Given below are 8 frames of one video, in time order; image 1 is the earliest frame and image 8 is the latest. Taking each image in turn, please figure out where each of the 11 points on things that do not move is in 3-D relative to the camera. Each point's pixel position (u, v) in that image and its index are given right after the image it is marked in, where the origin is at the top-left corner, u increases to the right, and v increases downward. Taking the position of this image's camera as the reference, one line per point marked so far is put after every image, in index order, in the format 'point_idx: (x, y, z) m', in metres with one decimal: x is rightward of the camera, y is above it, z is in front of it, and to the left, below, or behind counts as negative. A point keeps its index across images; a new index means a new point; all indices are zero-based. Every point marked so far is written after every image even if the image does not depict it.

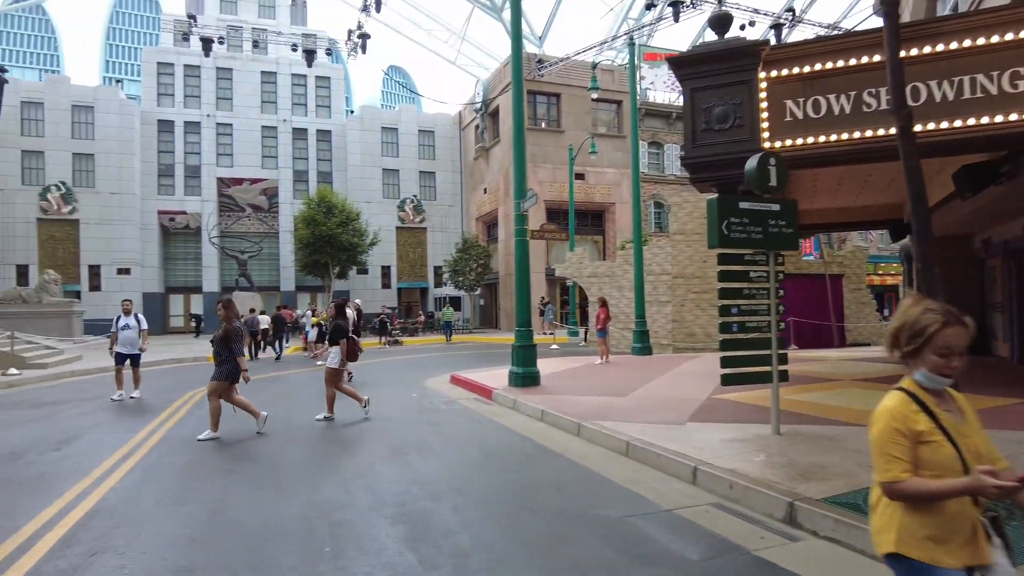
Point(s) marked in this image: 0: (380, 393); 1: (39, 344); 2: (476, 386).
0: (-2.3, -1.8, +11.4) m
1: (-13.2, -1.5, +18.6) m
2: (-0.6, -1.6, +11.0) m
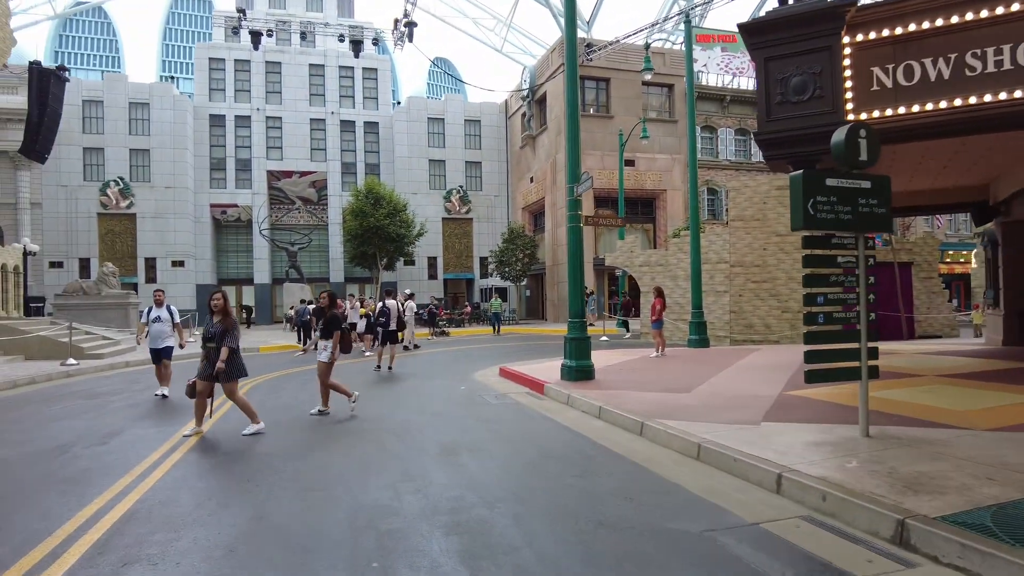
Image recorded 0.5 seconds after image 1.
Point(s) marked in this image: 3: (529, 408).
0: (-1.4, -1.6, +11.1) m
1: (-11.8, -1.3, +19.0) m
2: (+0.2, -1.4, +10.6) m
3: (+0.2, -1.5, +8.6) m
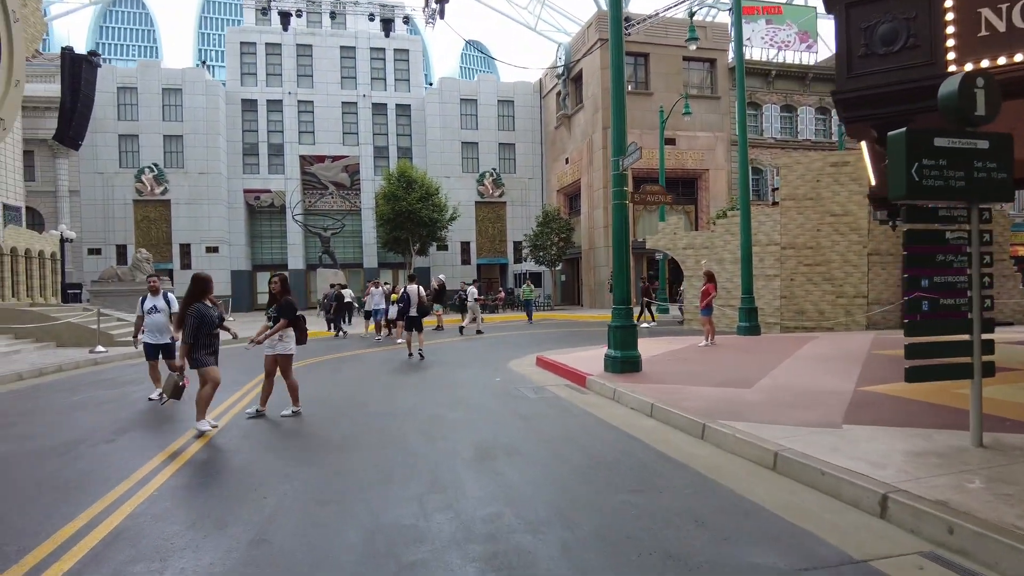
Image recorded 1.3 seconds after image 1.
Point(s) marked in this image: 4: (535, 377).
0: (-0.8, -1.4, +10.4) m
1: (-10.8, -0.9, +18.9) m
2: (+0.8, -1.2, +9.8) m
3: (+0.7, -1.3, +7.9) m
4: (+0.3, -1.3, +9.9) m
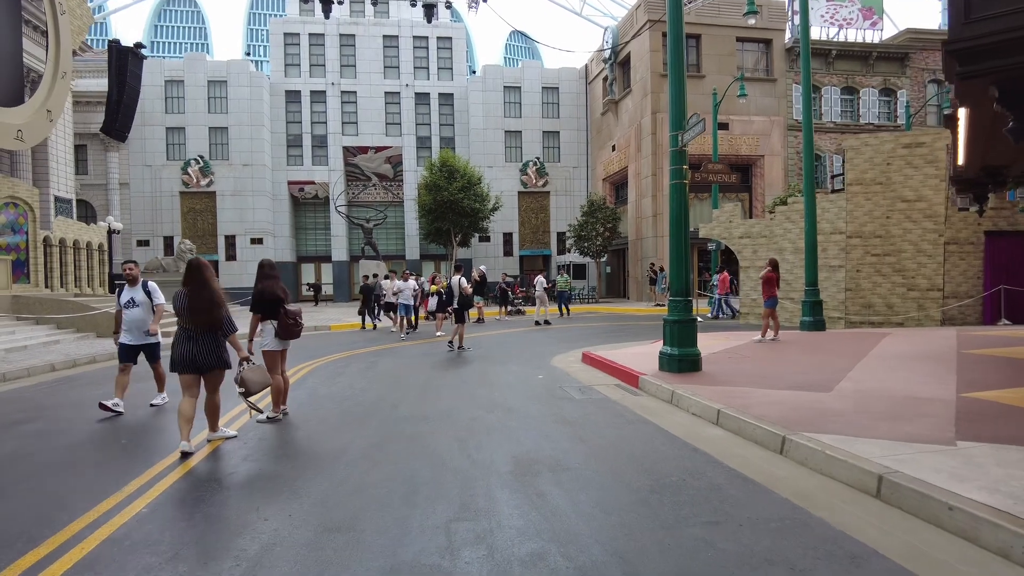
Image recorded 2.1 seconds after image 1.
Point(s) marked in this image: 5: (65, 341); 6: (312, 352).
0: (-0.2, -1.2, +9.7) m
1: (-9.6, -0.7, +18.8) m
2: (+1.4, -1.1, +9.0) m
3: (+1.2, -1.2, +7.0) m
4: (+0.9, -1.2, +9.1) m
5: (-9.6, -1.2, +14.4) m
6: (-3.8, -1.2, +12.8) m
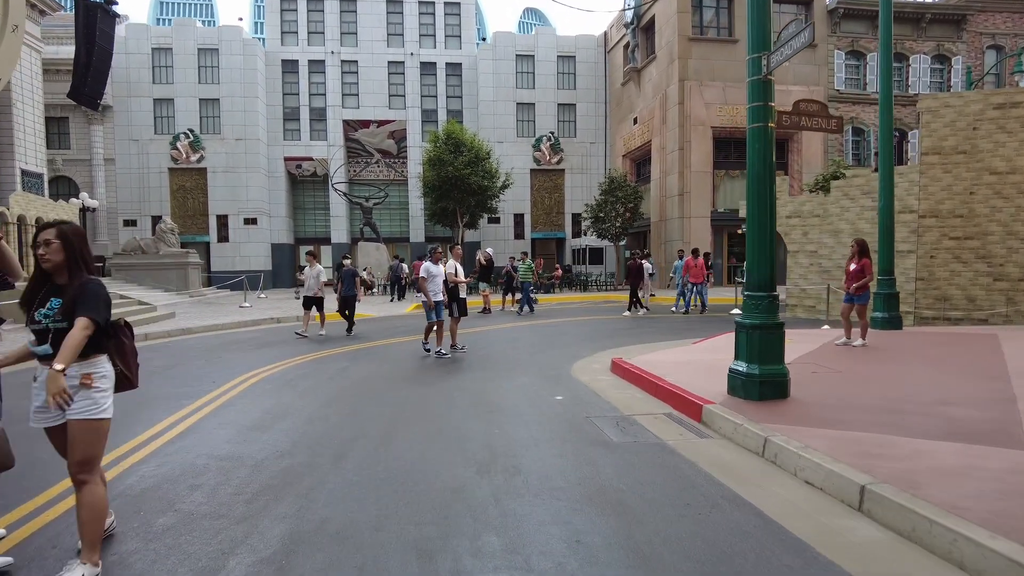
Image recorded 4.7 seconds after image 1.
0: (-0.1, -1.1, +7.3) m
1: (-9.4, -0.3, +16.5) m
2: (+1.5, -1.0, +6.5) m
3: (+1.2, -1.2, +4.6) m
4: (+1.0, -1.1, +6.6) m
5: (-9.4, -0.9, +12.1) m
6: (-3.6, -1.0, +10.5) m
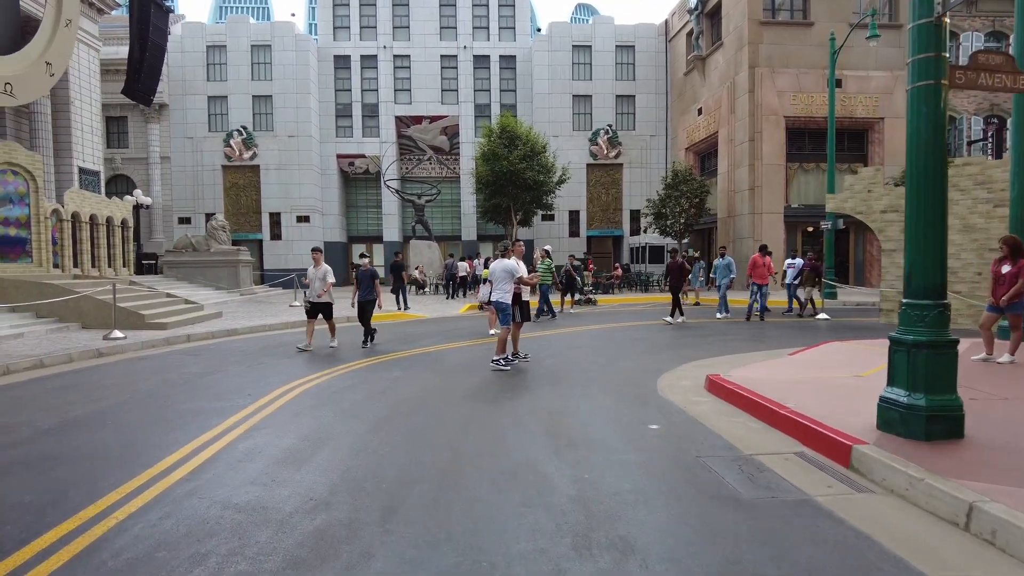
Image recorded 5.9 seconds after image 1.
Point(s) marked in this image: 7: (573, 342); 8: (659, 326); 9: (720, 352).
0: (+0.7, -1.1, +6.1) m
1: (-7.9, -0.2, +16.0) m
2: (+2.2, -1.0, +5.2) m
3: (+1.8, -1.2, +3.3) m
4: (+1.7, -1.1, +5.4) m
5: (-8.3, -0.8, +11.6) m
6: (-2.7, -1.0, +9.5) m
7: (+1.0, -0.9, +11.2) m
8: (+3.0, -0.8, +13.8) m
9: (+3.1, -0.9, +10.1) m
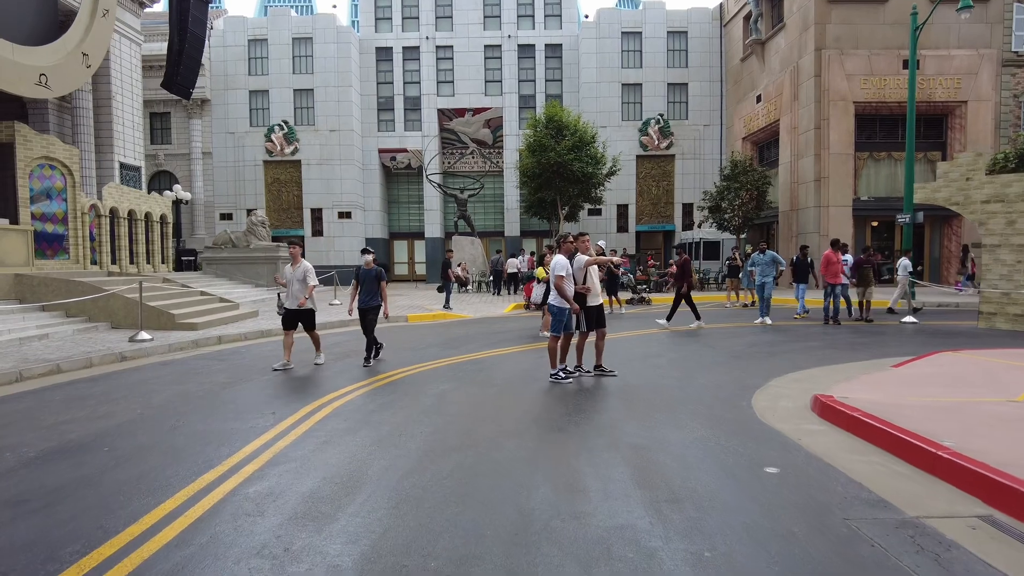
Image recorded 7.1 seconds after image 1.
0: (+1.2, -1.1, +4.9) m
1: (-6.8, -0.2, +15.3) m
2: (+2.6, -1.0, +4.0) m
3: (+2.1, -1.3, +2.1) m
4: (+2.2, -1.2, +4.1) m
5: (-7.4, -0.8, +11.0) m
6: (-1.9, -1.0, +8.5) m
7: (+1.9, -0.9, +10.0) m
8: (+4.0, -0.8, +12.5) m
9: (+3.9, -1.0, +8.8) m
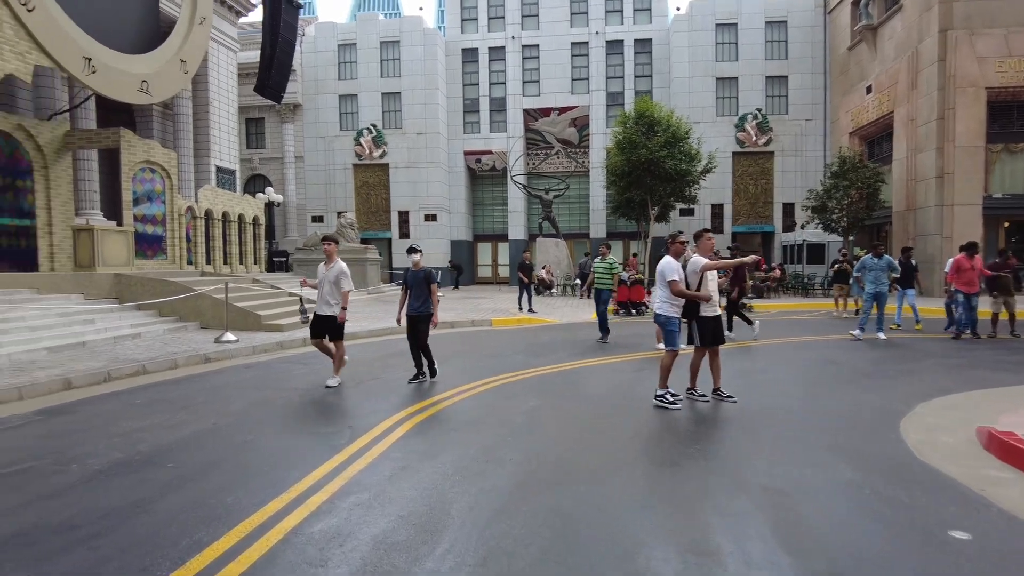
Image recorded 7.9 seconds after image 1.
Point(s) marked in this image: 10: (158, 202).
0: (+1.8, -1.2, +4.0) m
1: (-4.8, -0.2, +15.3) m
2: (+3.2, -1.1, +2.9) m
3: (+2.4, -1.3, +1.1) m
4: (+2.7, -1.2, +3.1) m
5: (-6.0, -0.8, +11.1) m
6: (-0.8, -1.1, +8.0) m
7: (+3.1, -1.0, +9.0) m
8: (+5.6, -0.9, +11.2) m
9: (+5.0, -1.1, +7.5) m
10: (-9.2, +2.2, +17.4) m
